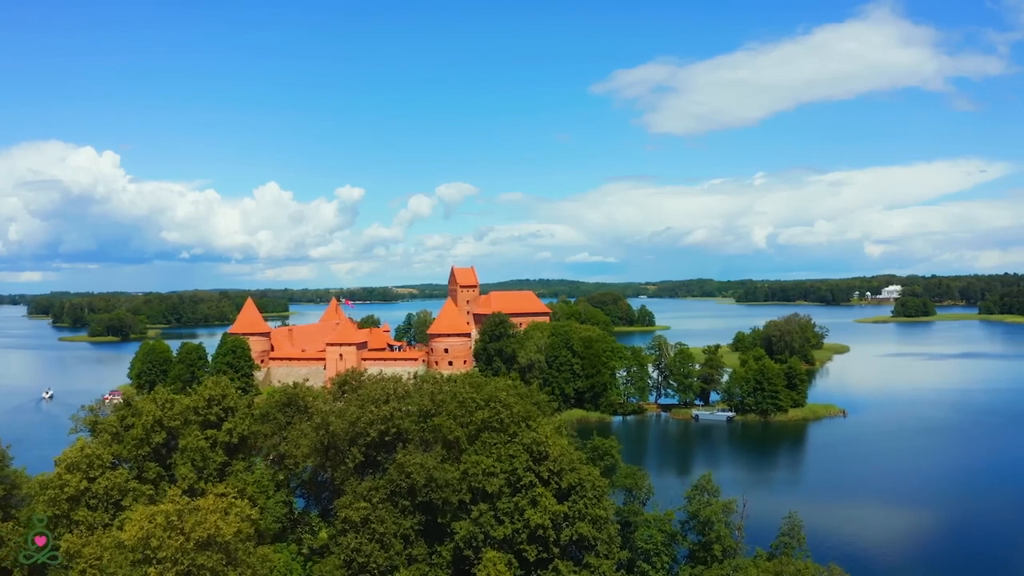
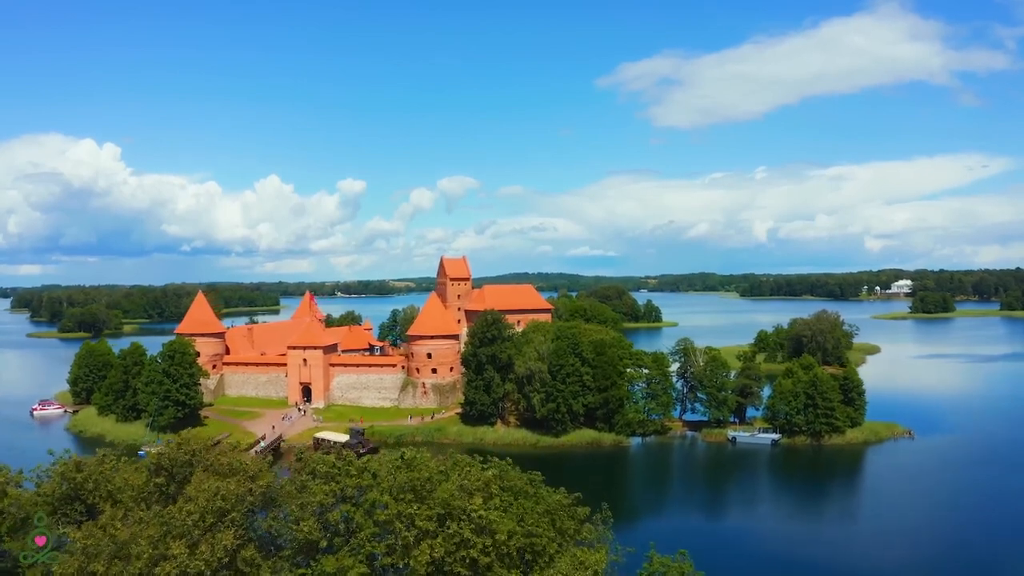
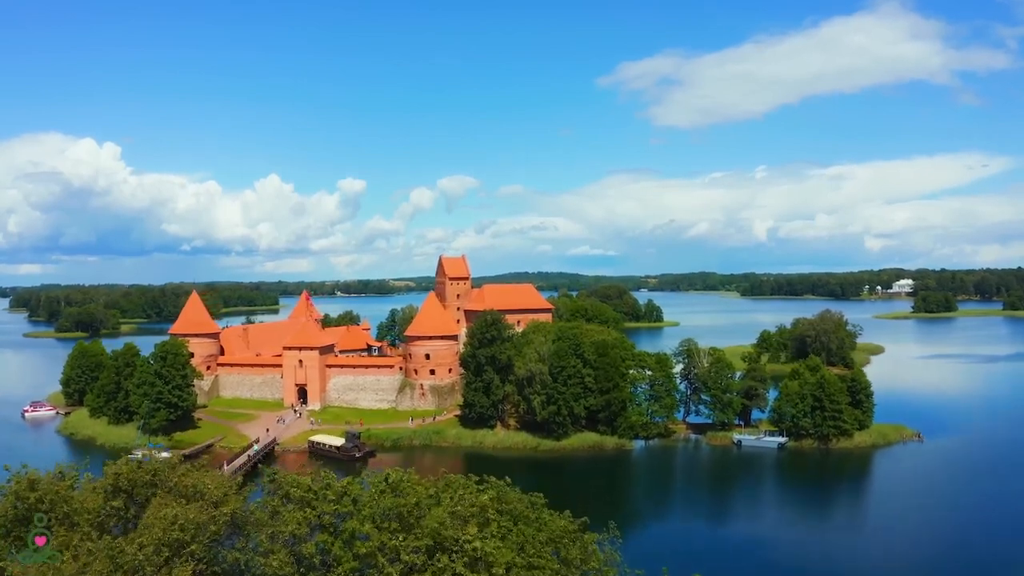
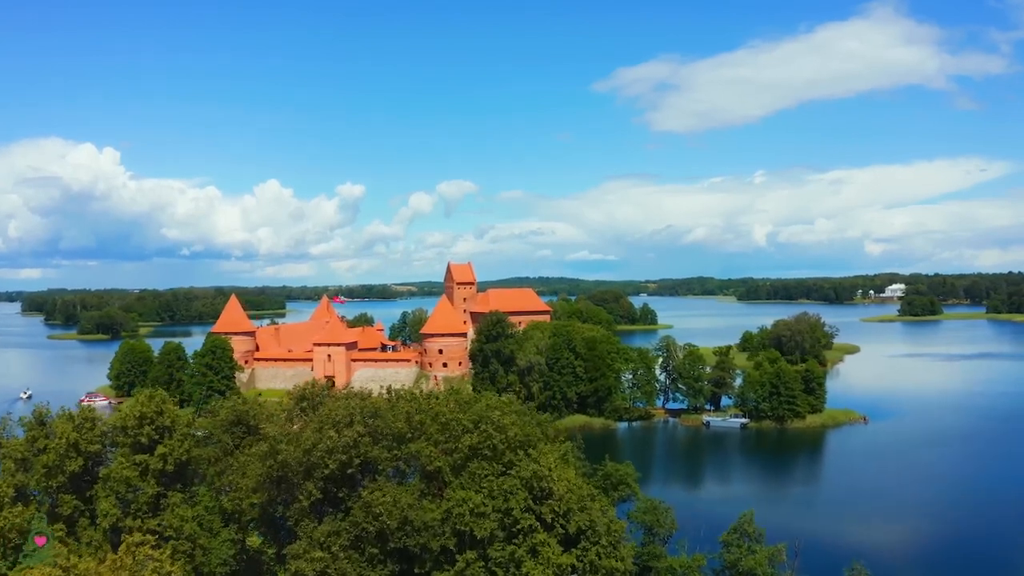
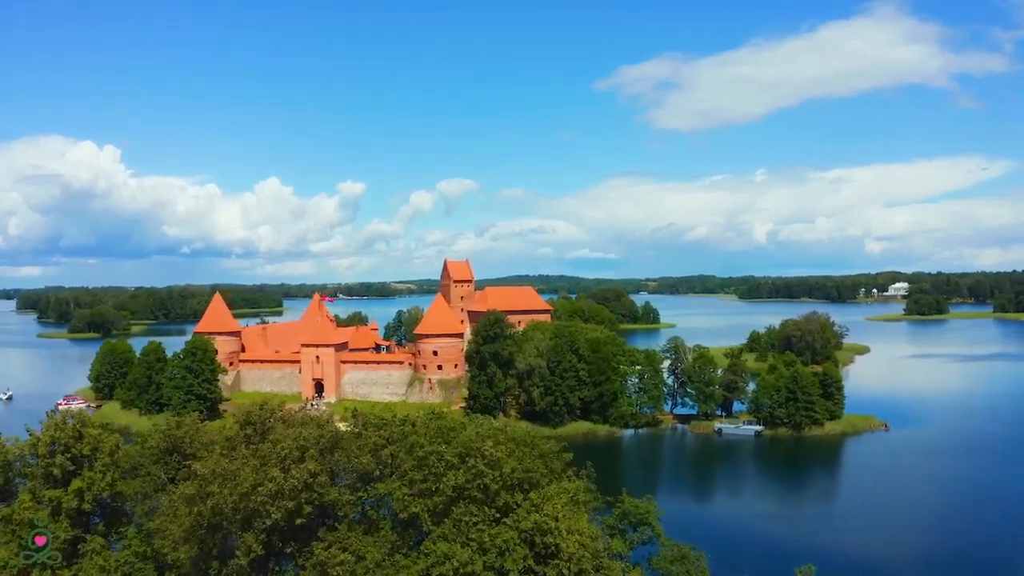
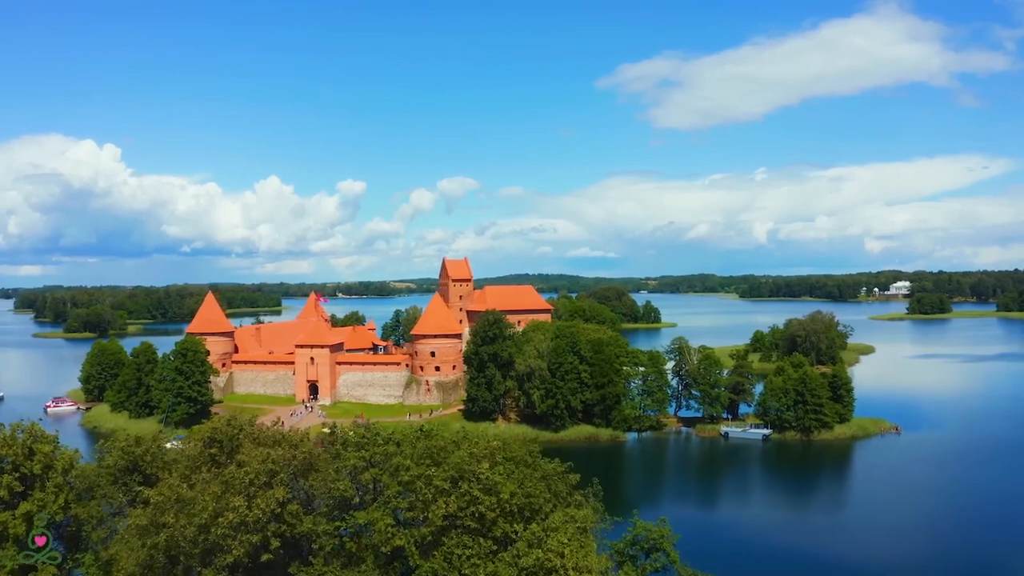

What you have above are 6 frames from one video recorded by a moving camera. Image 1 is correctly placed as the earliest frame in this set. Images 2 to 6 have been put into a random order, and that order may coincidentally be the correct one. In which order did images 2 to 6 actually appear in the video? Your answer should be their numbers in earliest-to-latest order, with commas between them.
4, 5, 6, 2, 3
